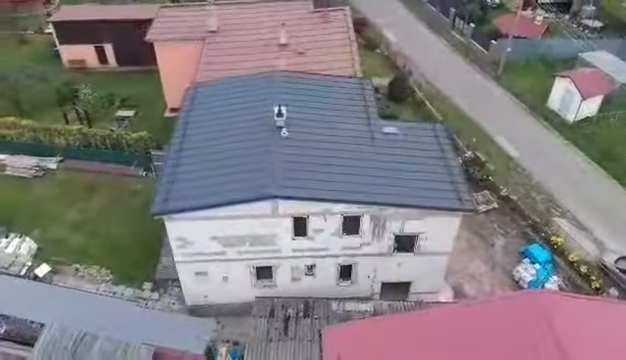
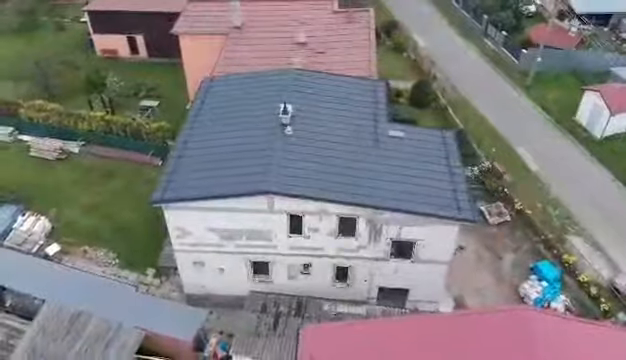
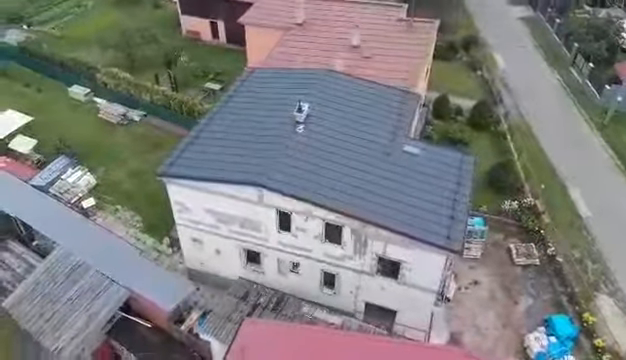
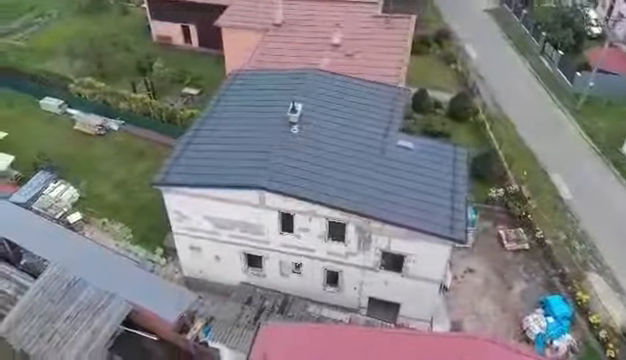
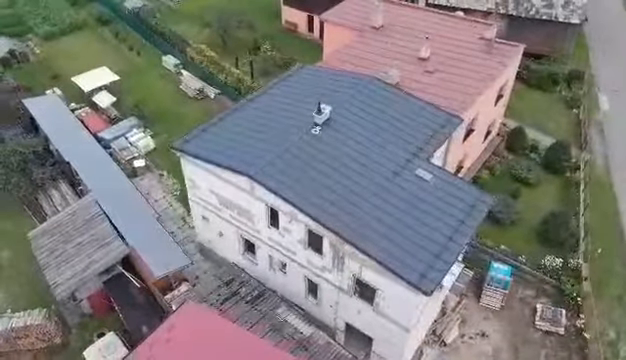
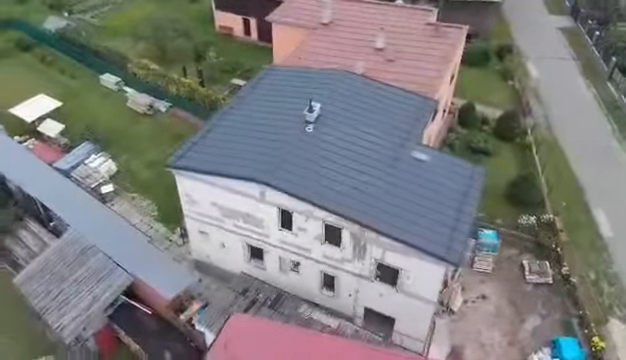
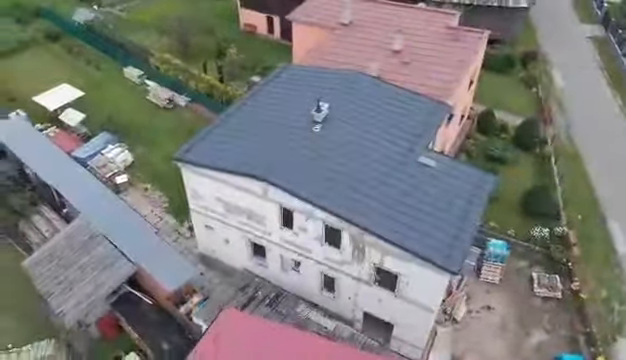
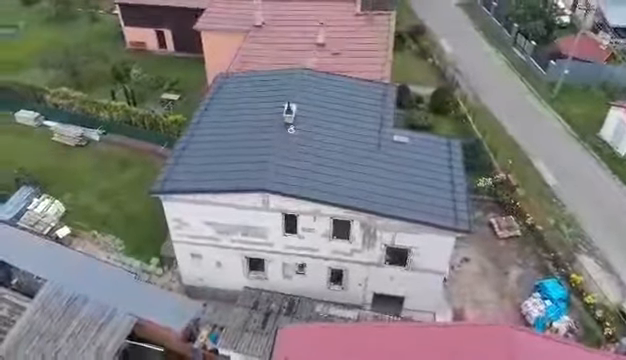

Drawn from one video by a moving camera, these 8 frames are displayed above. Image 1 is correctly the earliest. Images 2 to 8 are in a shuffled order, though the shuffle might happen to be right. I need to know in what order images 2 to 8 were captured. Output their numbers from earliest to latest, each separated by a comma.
2, 8, 4, 3, 6, 7, 5
